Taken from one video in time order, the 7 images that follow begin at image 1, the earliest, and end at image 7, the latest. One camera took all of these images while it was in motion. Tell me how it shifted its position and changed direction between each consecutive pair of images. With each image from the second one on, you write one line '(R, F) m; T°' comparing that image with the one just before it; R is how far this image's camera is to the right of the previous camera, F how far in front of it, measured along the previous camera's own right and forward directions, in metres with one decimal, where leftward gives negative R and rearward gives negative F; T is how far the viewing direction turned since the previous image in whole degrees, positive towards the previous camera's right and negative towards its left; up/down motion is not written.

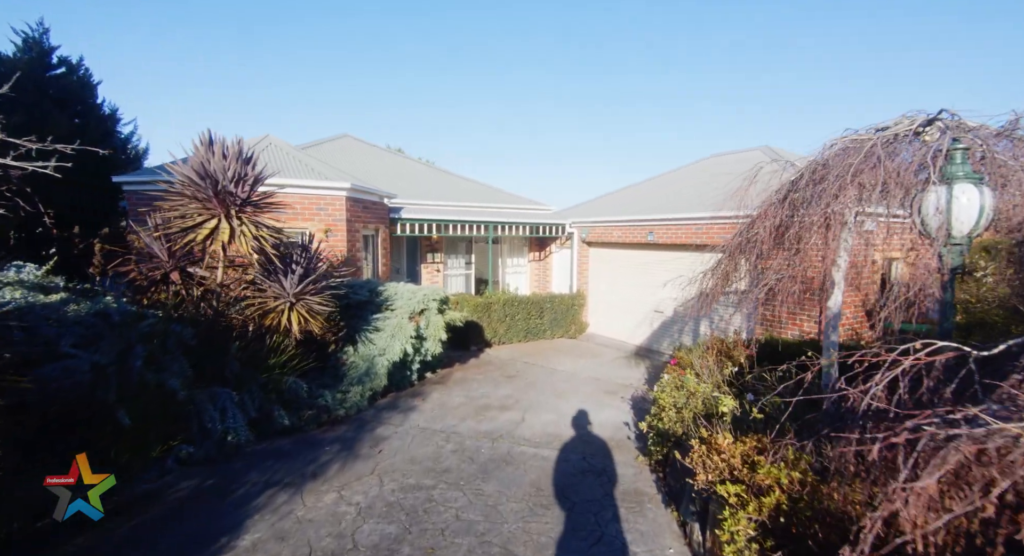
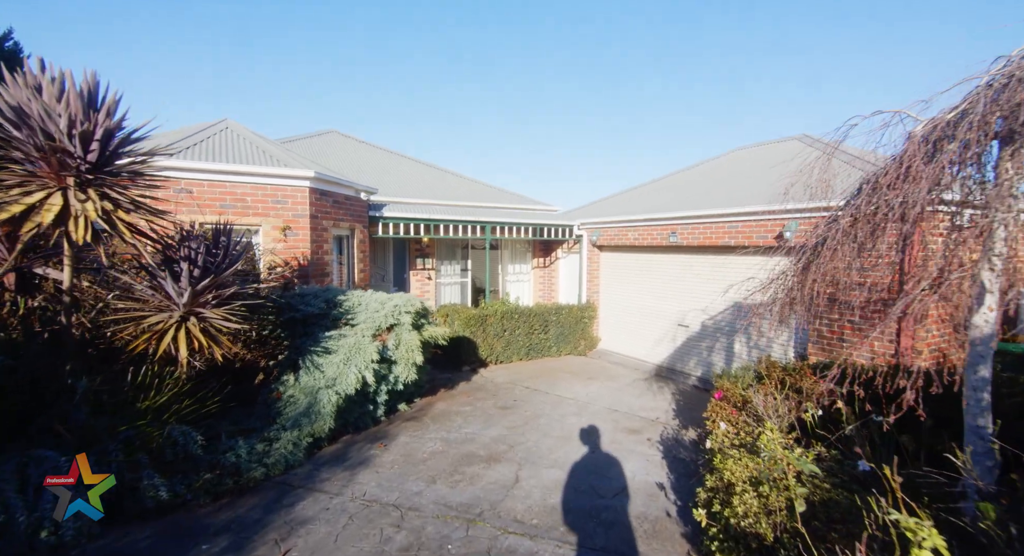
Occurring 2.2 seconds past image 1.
(+0.2, +2.0) m; -1°
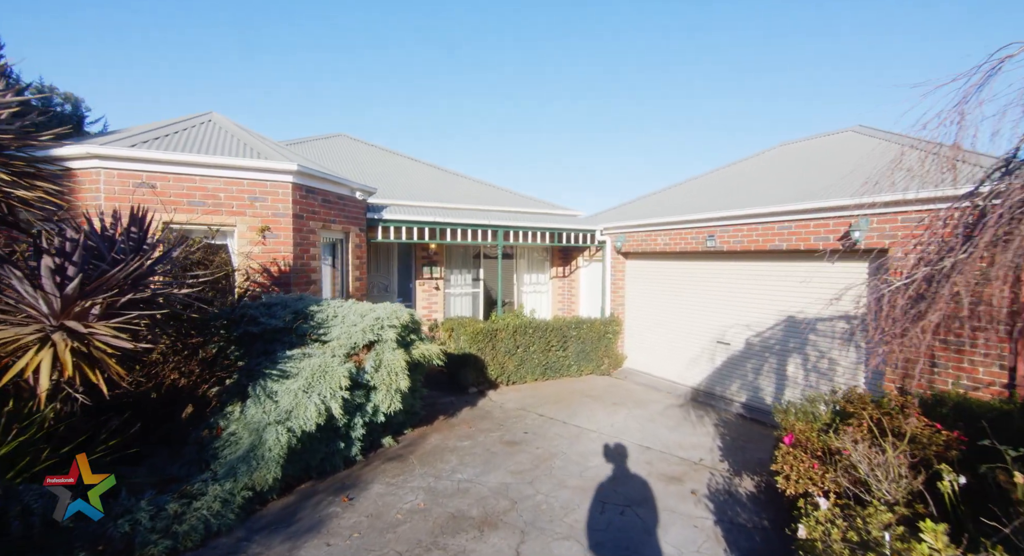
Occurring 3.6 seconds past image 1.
(+0.2, +1.4) m; -2°
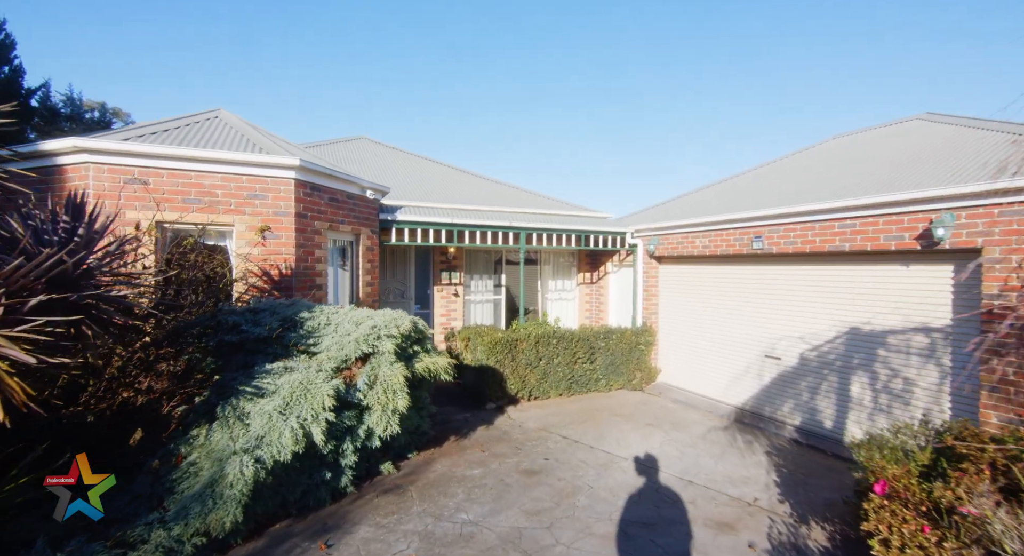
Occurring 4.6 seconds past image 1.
(+0.1, +0.8) m; -3°
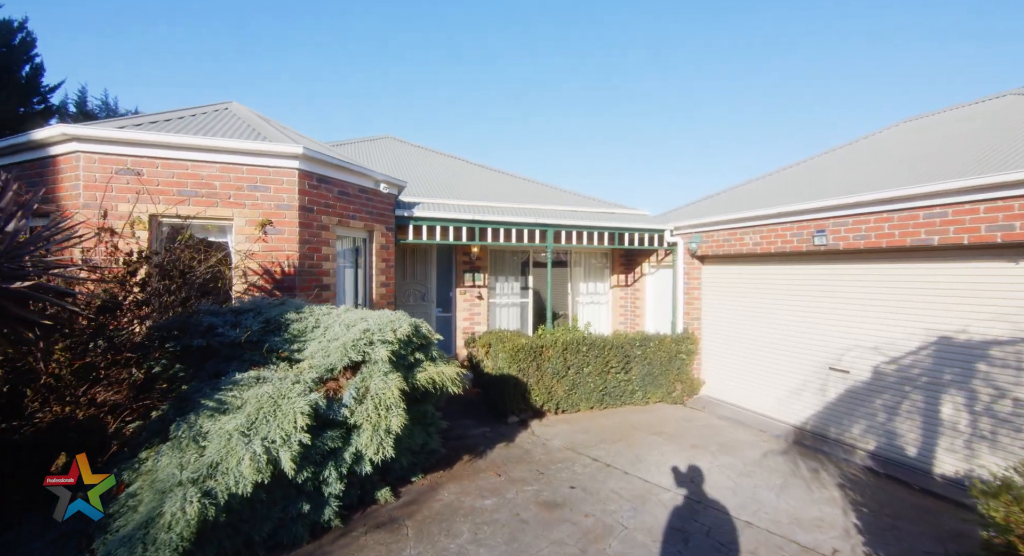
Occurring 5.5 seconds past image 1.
(+0.1, +0.8) m; -3°
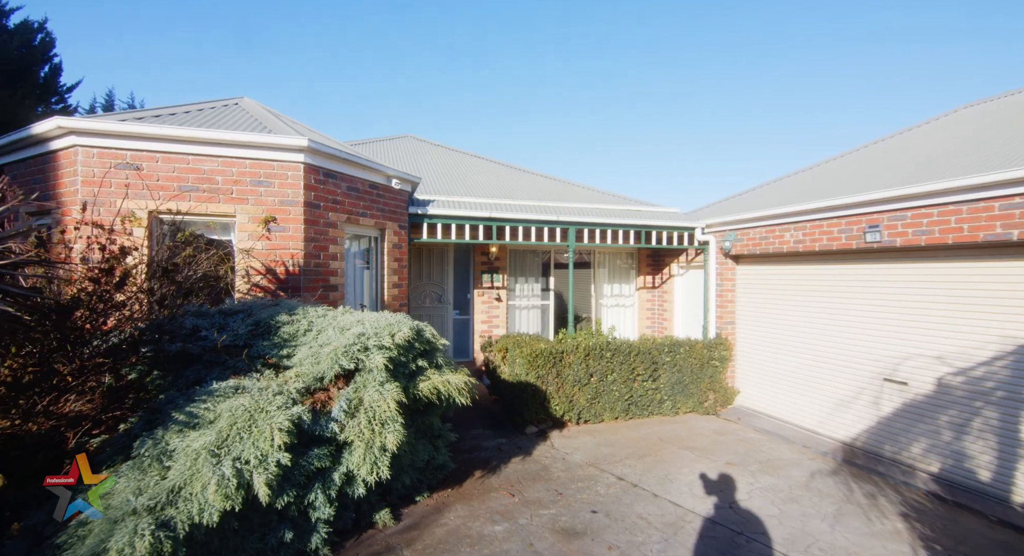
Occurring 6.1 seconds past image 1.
(+0.1, +0.5) m; -2°
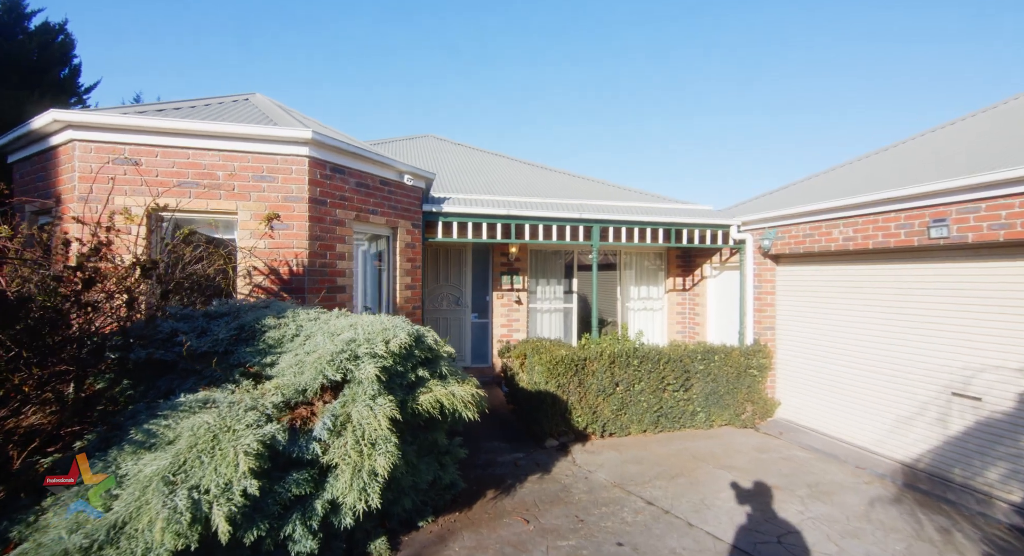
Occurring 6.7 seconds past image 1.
(+0.1, +0.5) m; -3°
